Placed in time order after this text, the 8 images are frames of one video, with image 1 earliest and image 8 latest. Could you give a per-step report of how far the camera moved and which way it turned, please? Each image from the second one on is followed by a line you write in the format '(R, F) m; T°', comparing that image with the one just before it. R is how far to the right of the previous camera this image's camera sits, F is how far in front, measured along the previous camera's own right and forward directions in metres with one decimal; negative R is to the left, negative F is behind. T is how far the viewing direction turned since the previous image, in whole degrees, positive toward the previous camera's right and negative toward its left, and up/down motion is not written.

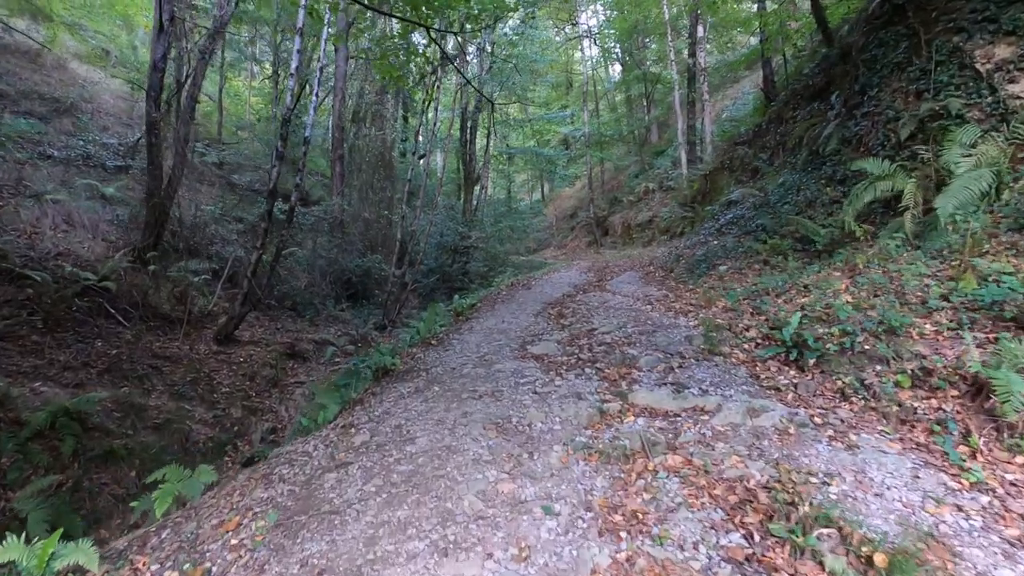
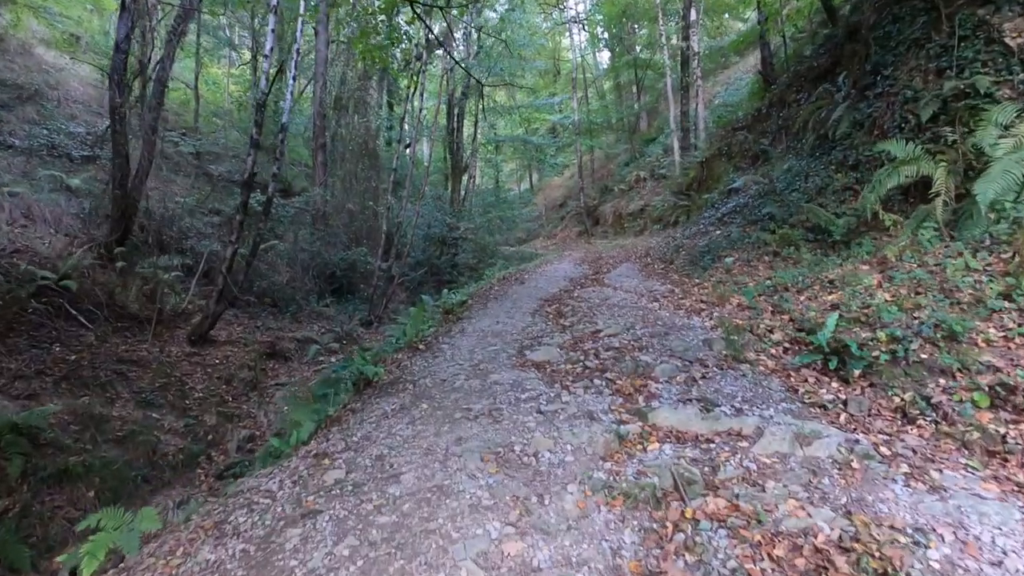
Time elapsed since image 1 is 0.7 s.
(-0.1, +0.6) m; +1°
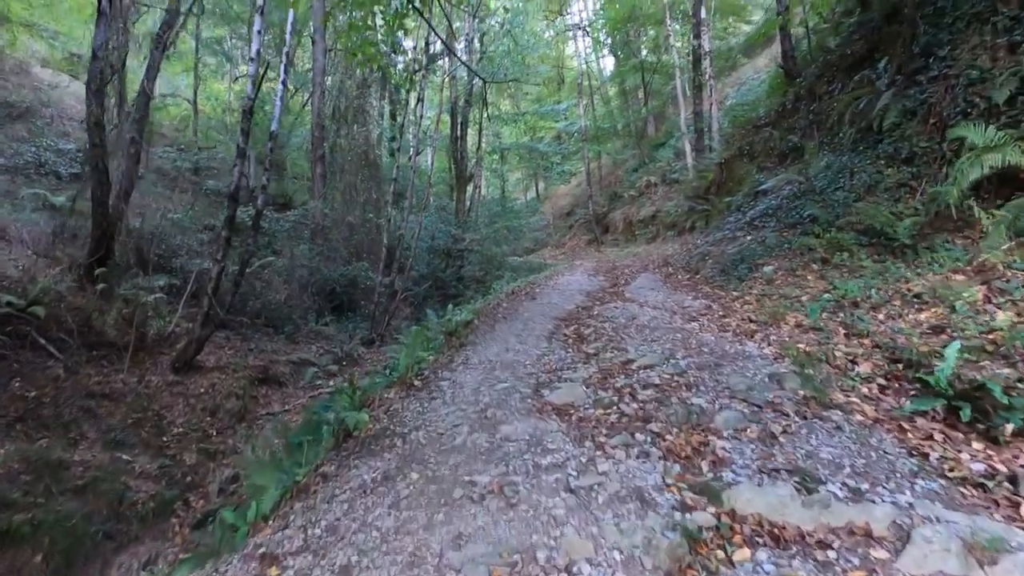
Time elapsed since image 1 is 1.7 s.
(0.0, +1.0) m; -1°
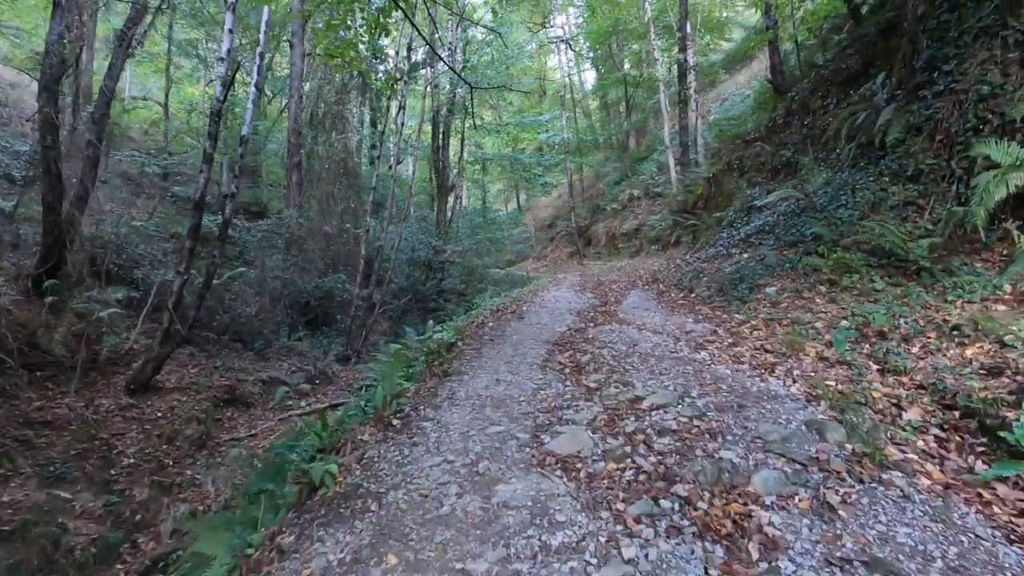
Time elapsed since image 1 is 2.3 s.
(-0.1, +0.6) m; +2°
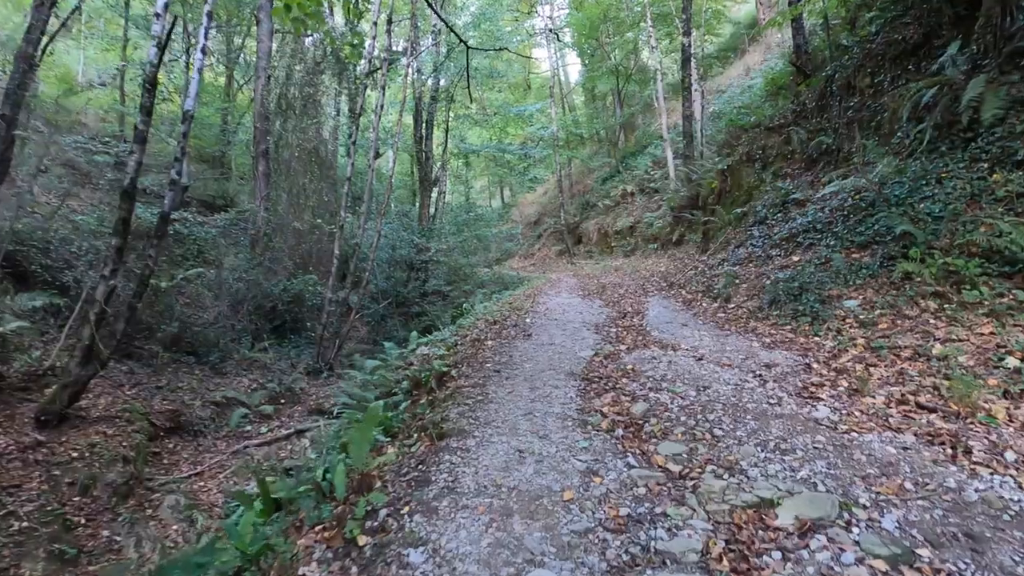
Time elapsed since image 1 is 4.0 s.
(-0.3, +1.7) m; +2°
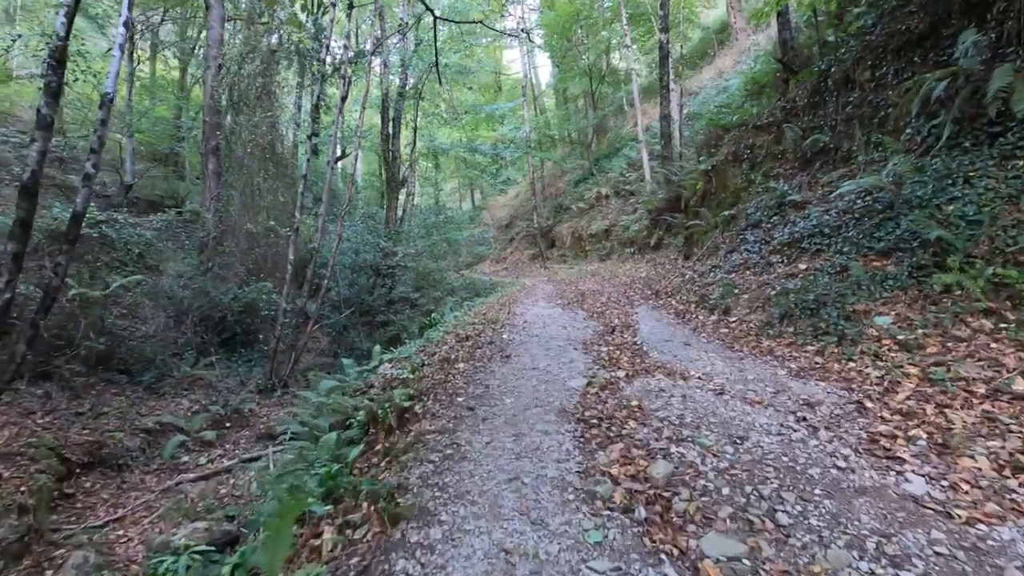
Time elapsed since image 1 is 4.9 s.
(0.0, +1.0) m; +3°
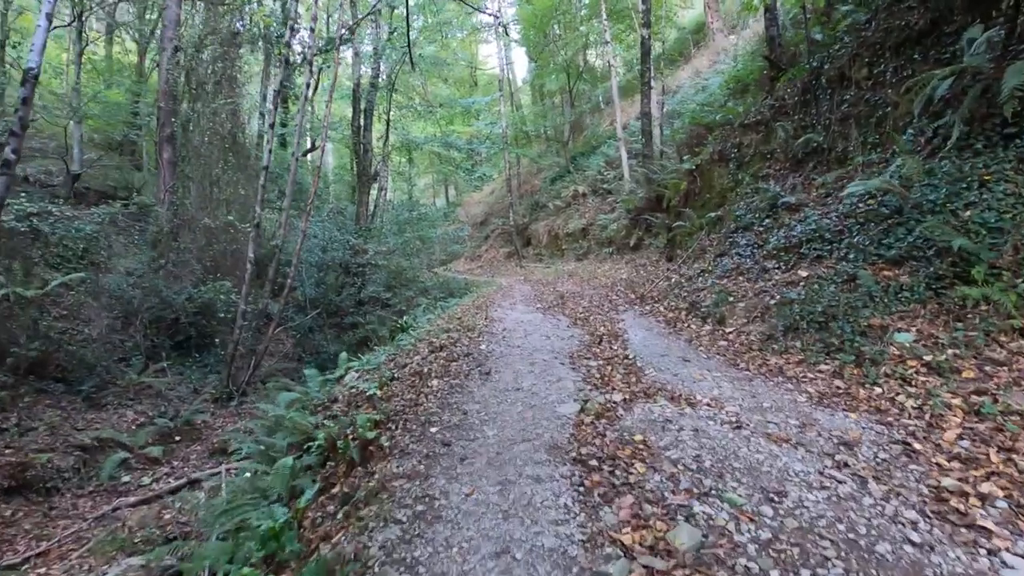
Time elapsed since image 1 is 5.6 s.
(-0.1, +0.6) m; +3°
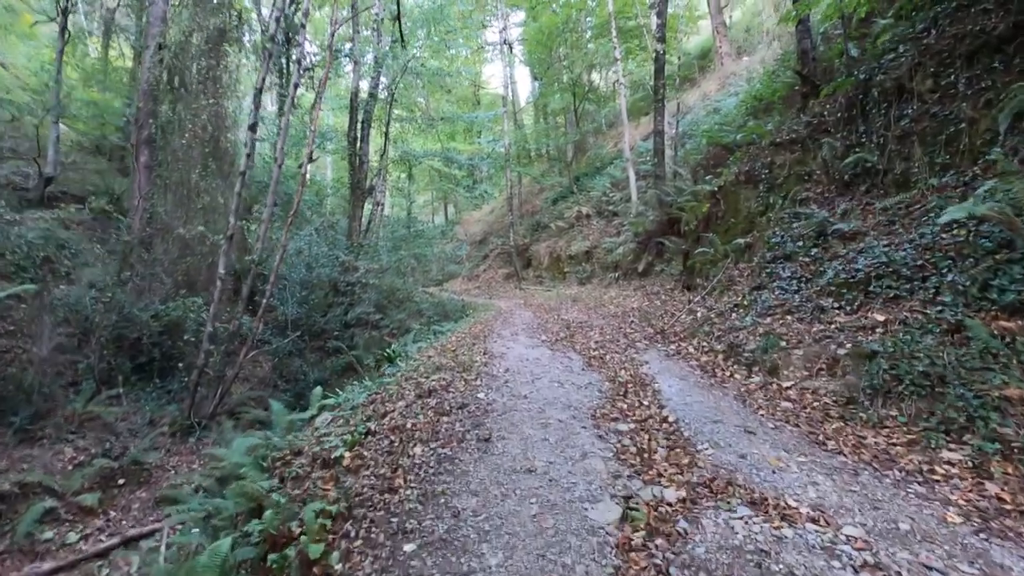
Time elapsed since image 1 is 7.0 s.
(-0.1, +1.2) m; 0°
